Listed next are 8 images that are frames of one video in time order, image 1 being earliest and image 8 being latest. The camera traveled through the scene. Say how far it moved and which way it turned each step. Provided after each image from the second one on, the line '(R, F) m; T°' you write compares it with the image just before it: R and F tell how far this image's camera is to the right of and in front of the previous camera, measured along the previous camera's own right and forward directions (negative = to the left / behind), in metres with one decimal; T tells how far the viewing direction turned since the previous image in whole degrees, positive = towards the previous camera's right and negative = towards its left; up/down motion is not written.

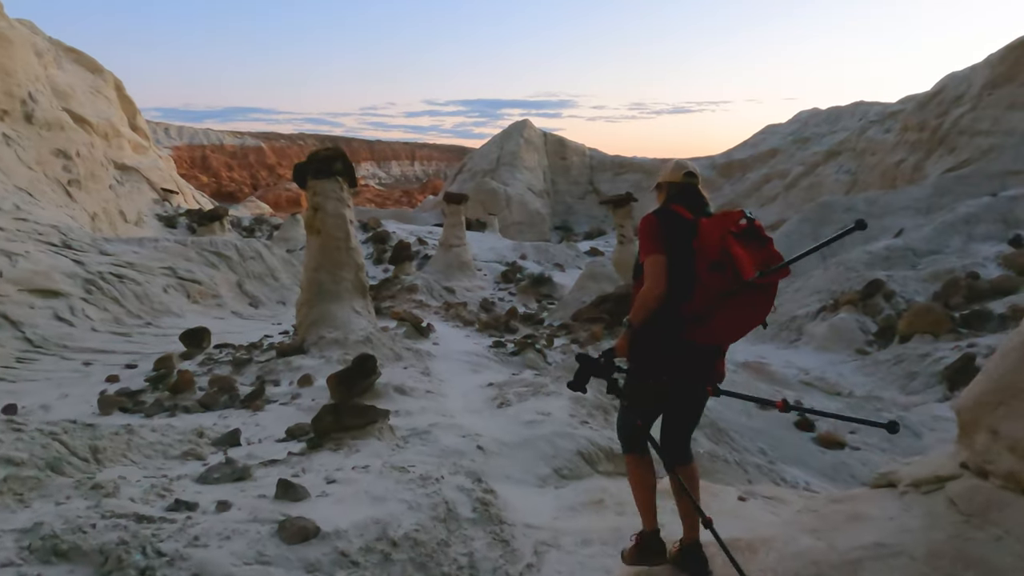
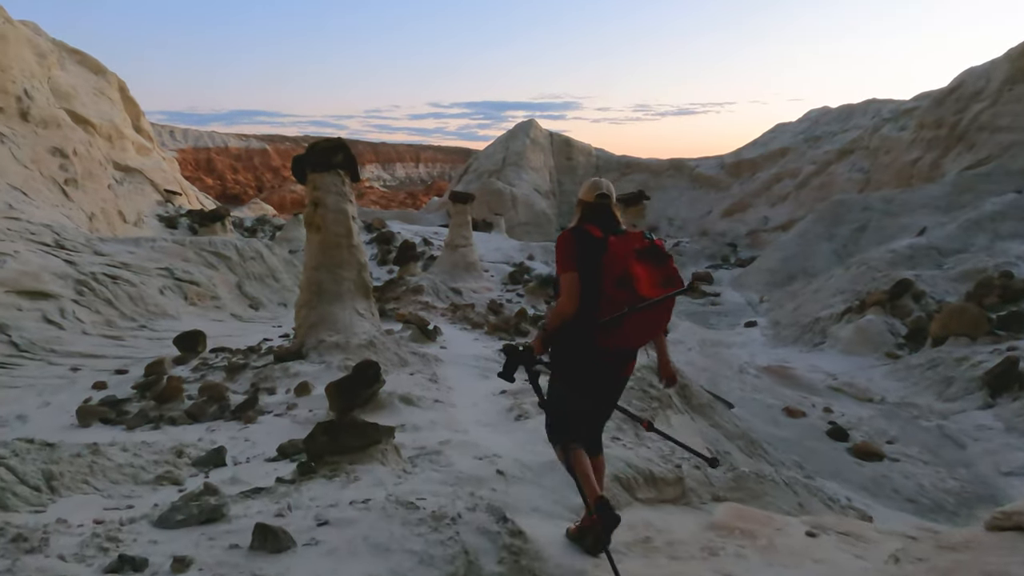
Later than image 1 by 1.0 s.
(-0.1, +0.4) m; 0°
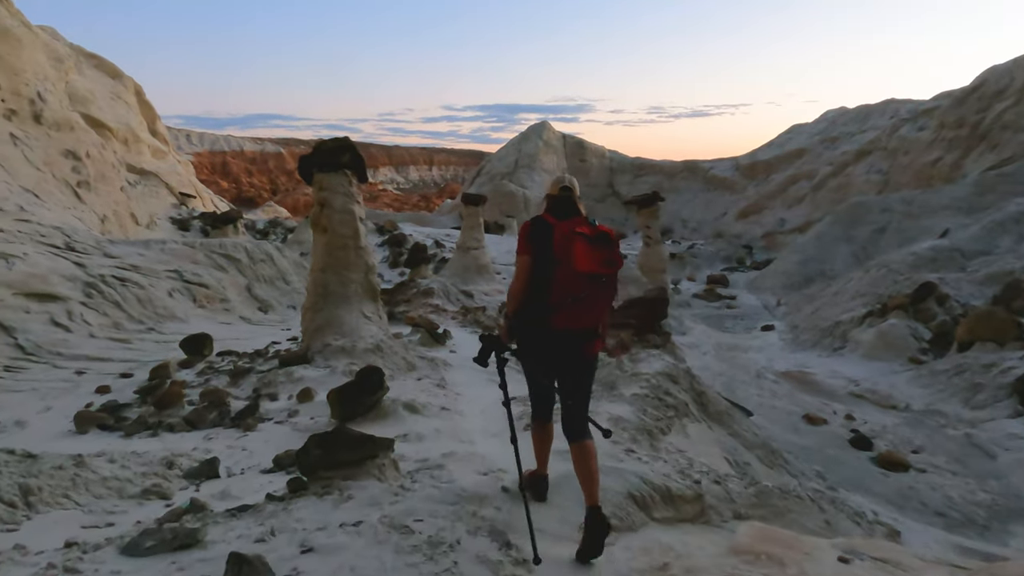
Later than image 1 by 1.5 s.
(0.0, +0.2) m; -1°
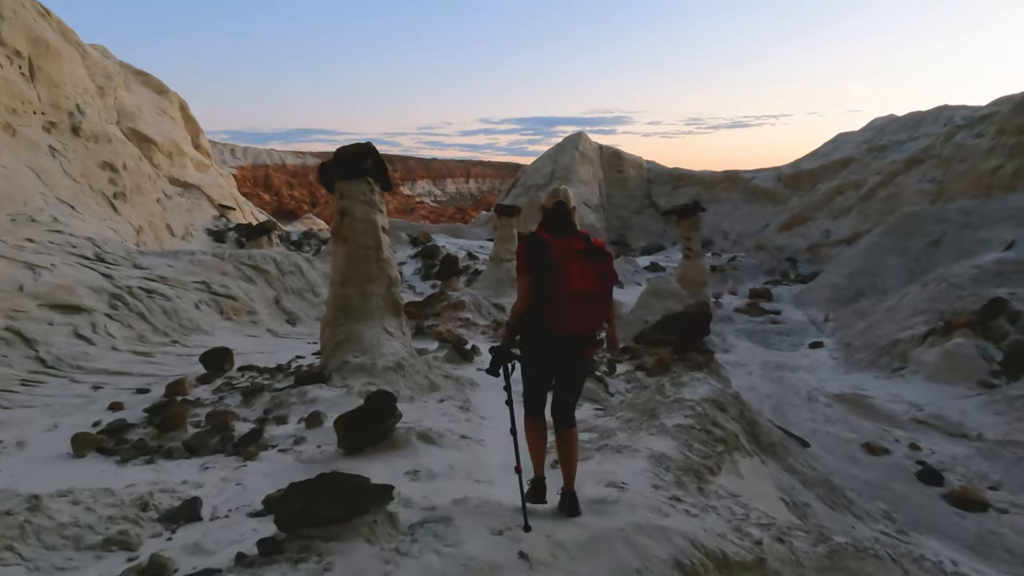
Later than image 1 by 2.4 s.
(0.0, +0.4) m; -3°
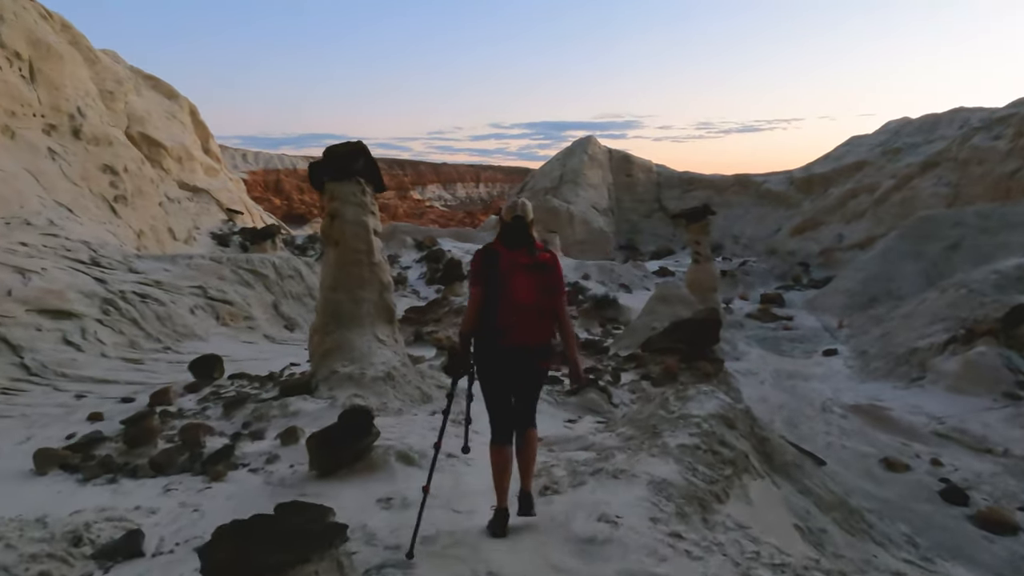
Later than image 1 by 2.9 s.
(+0.1, +0.3) m; -1°
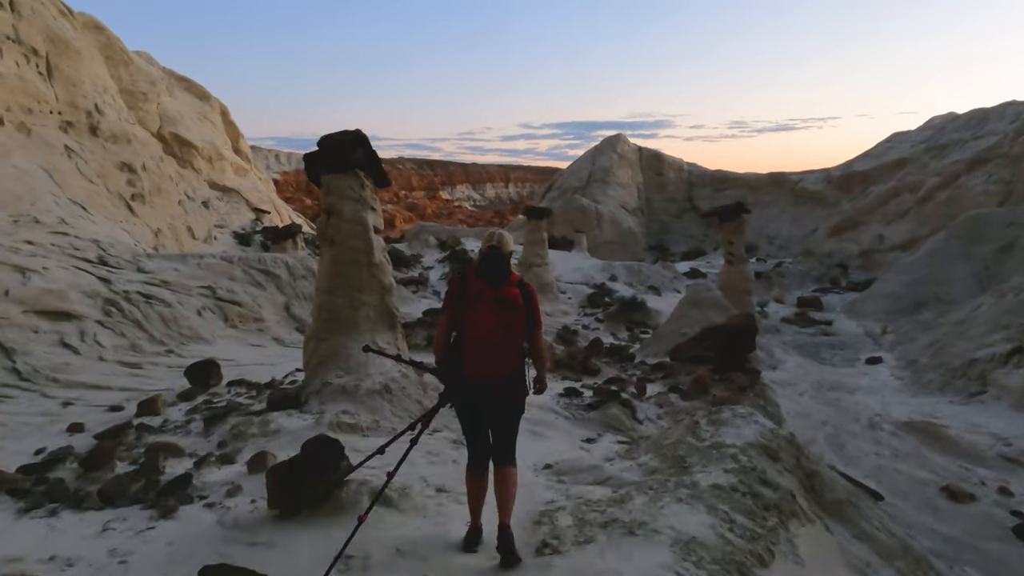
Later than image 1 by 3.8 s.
(+0.1, +0.5) m; -3°
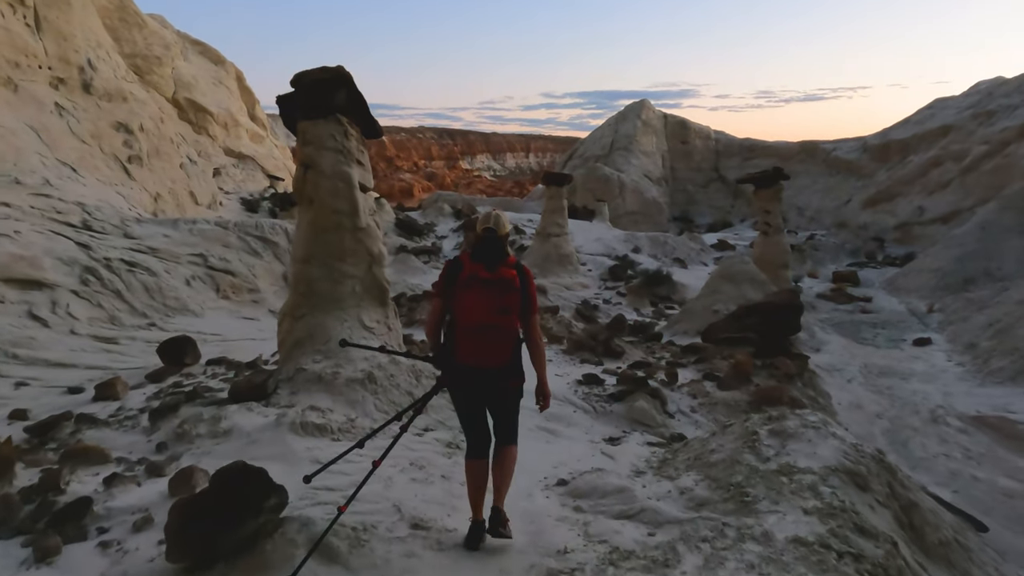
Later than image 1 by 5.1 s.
(+0.1, +0.7) m; -2°
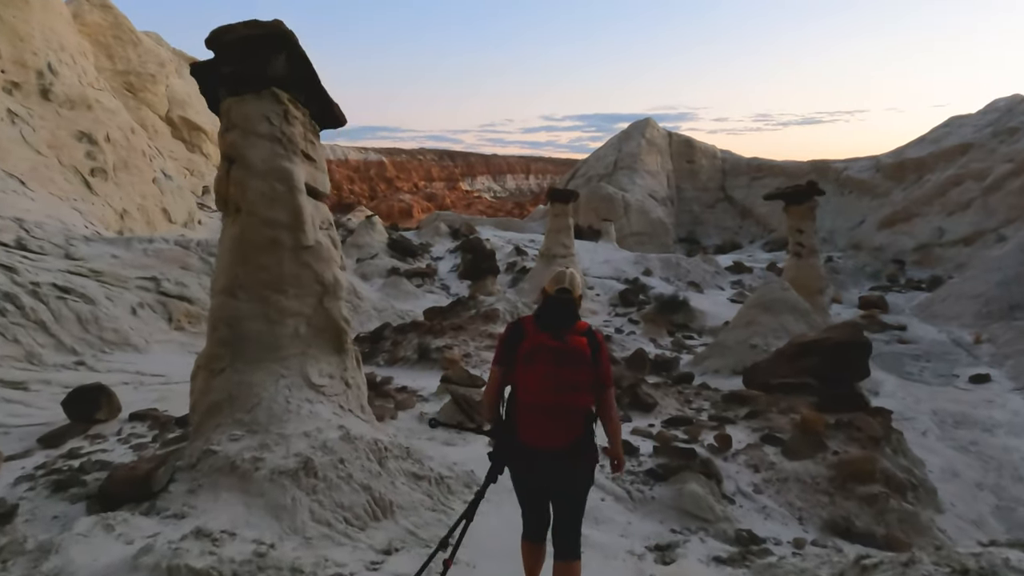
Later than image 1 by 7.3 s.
(0.0, +1.1) m; 0°
